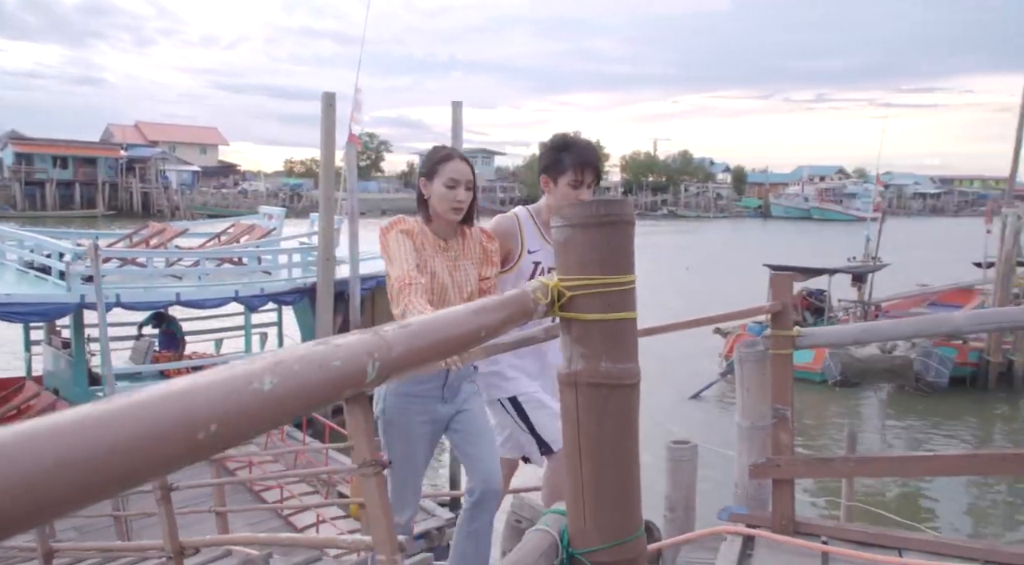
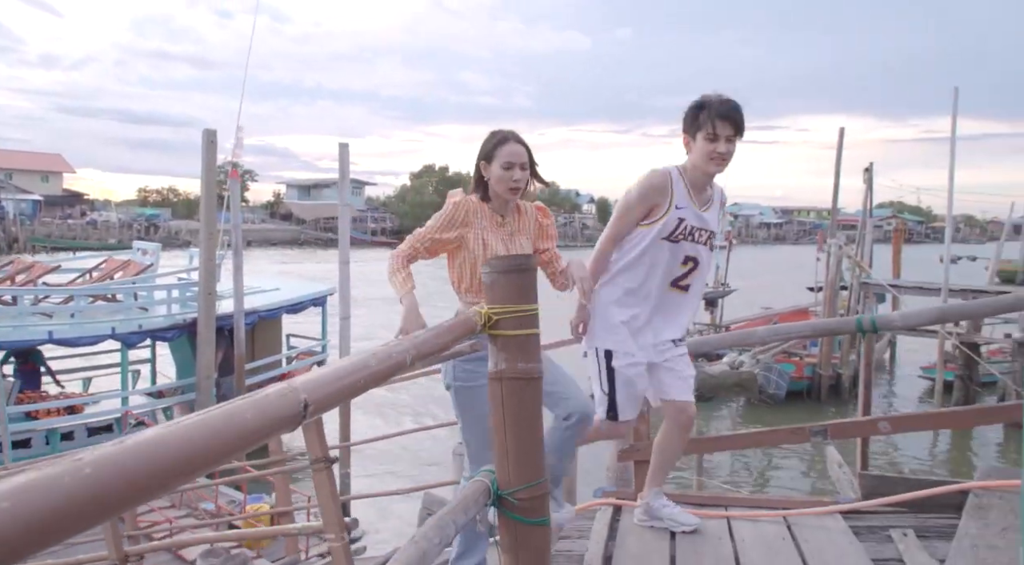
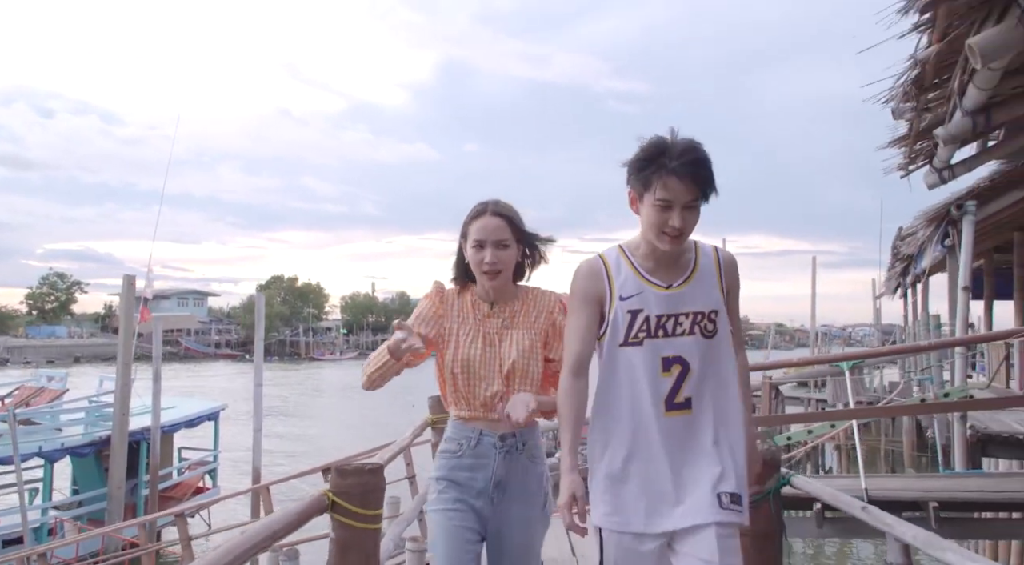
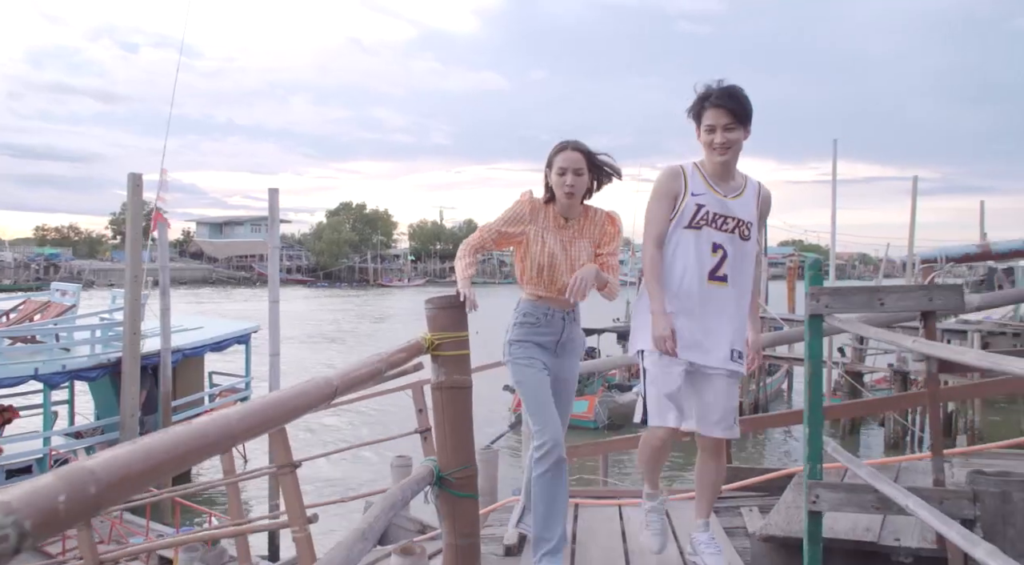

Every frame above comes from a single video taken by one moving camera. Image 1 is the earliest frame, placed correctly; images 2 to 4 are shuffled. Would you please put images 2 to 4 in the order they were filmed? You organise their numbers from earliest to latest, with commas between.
2, 4, 3
